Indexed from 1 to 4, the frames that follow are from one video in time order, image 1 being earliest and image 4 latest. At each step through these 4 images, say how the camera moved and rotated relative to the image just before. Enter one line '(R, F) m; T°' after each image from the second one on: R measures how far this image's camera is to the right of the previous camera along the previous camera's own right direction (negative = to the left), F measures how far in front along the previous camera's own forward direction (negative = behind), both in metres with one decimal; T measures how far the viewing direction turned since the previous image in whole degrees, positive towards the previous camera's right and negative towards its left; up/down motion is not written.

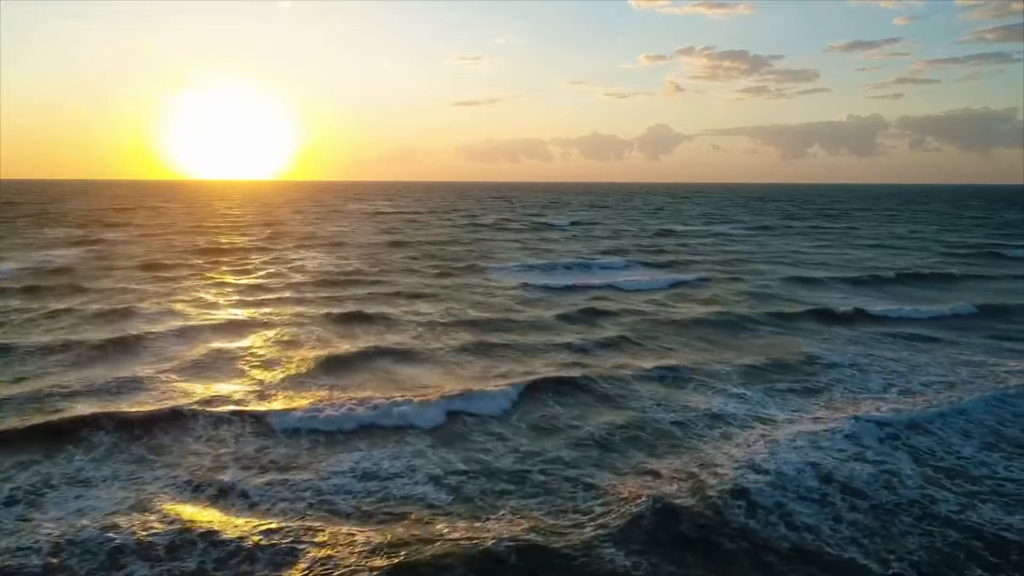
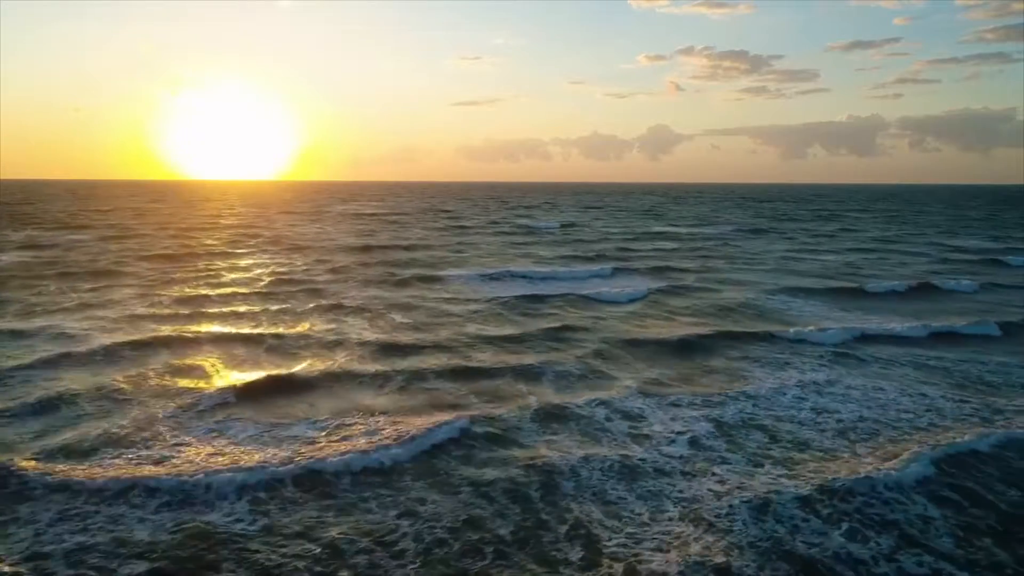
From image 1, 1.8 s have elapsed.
(+1.2, +1.6) m; 0°
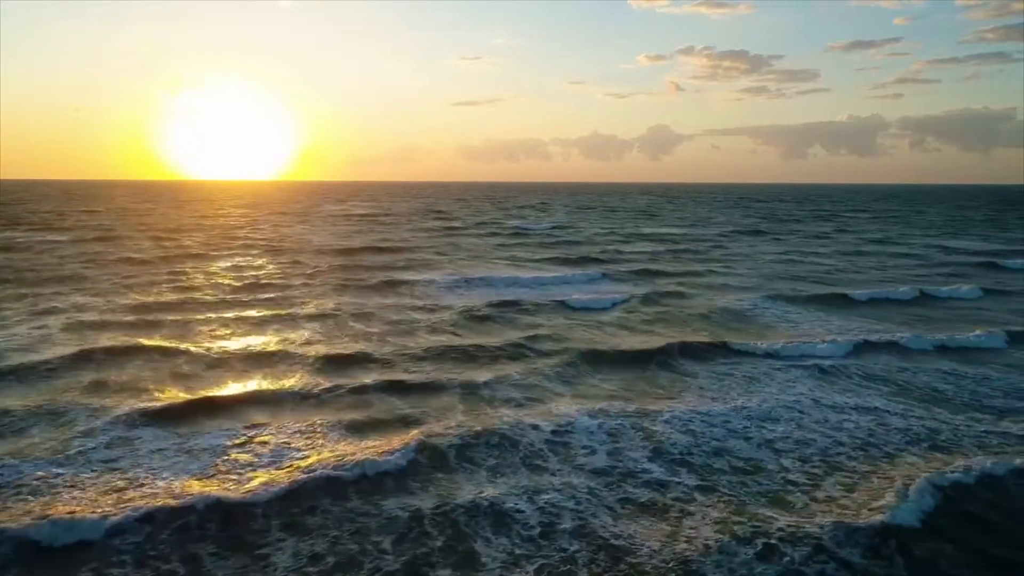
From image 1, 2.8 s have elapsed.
(+0.8, +0.8) m; 0°
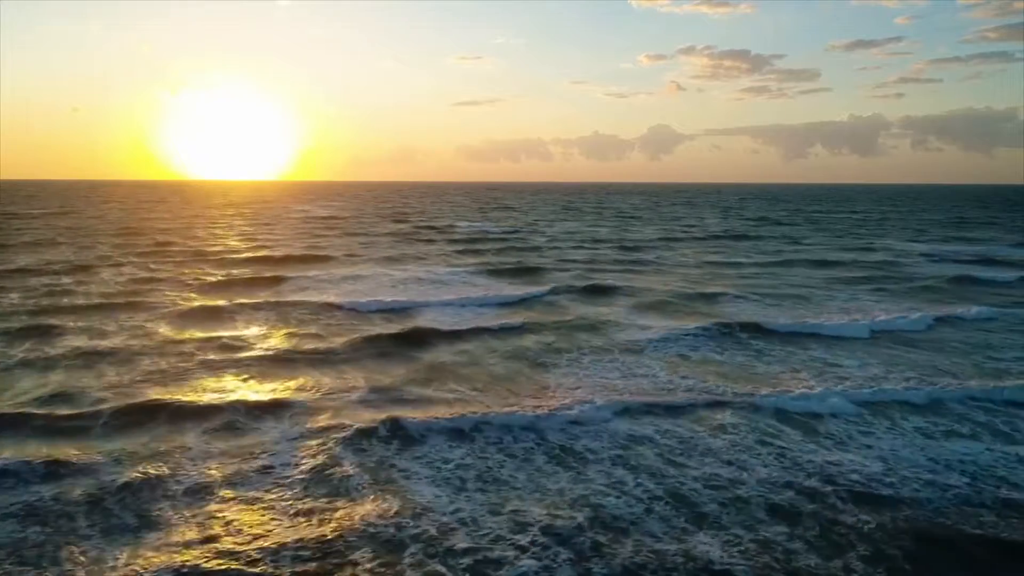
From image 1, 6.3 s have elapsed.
(+2.8, +2.8) m; 0°
